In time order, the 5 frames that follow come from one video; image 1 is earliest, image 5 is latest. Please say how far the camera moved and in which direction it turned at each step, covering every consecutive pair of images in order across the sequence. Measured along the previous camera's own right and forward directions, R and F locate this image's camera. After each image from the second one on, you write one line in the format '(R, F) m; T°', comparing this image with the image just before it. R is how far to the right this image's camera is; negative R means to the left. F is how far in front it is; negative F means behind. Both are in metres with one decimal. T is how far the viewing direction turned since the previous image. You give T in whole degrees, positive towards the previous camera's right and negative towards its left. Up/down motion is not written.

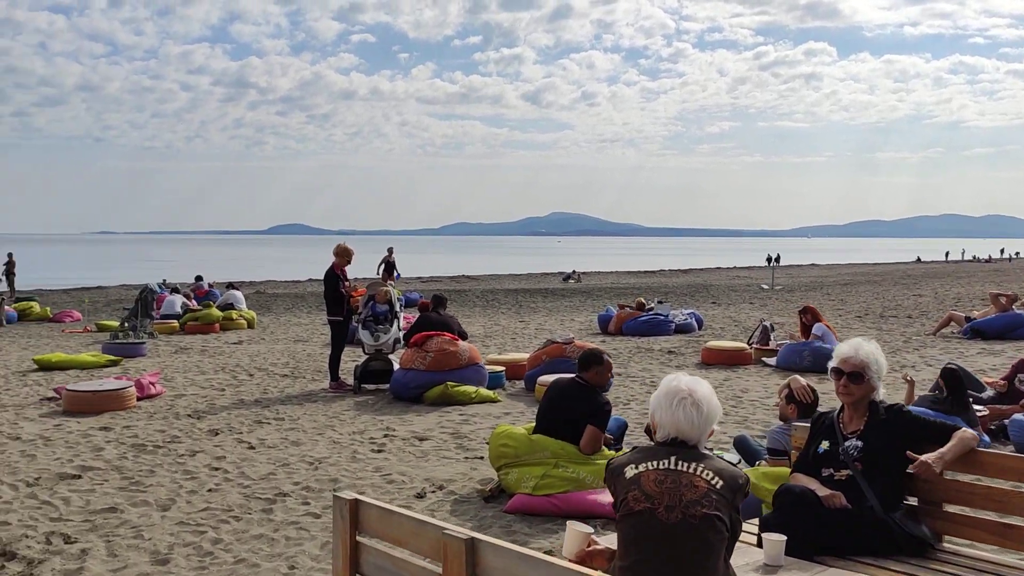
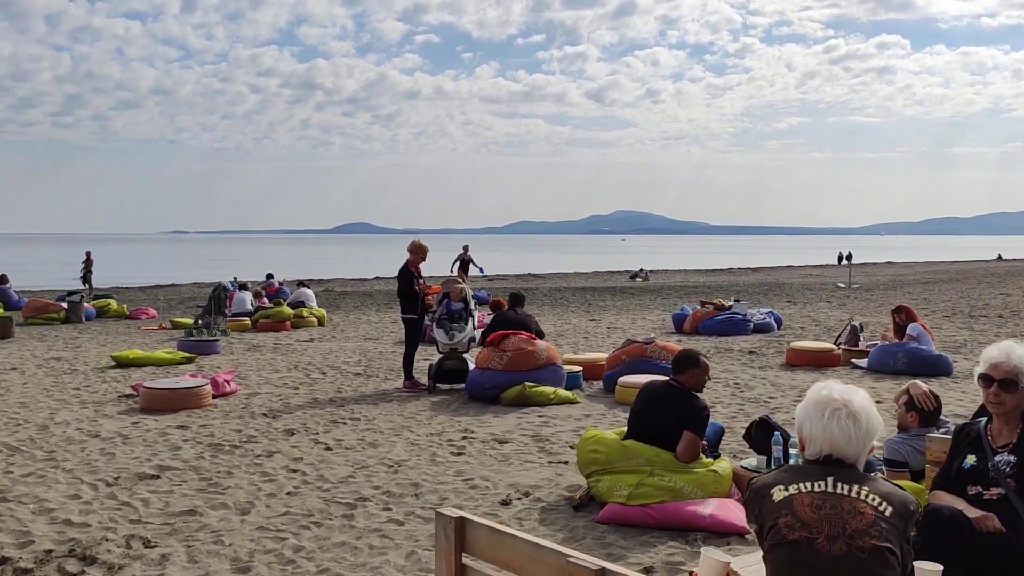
(-0.2, +0.3) m; -4°
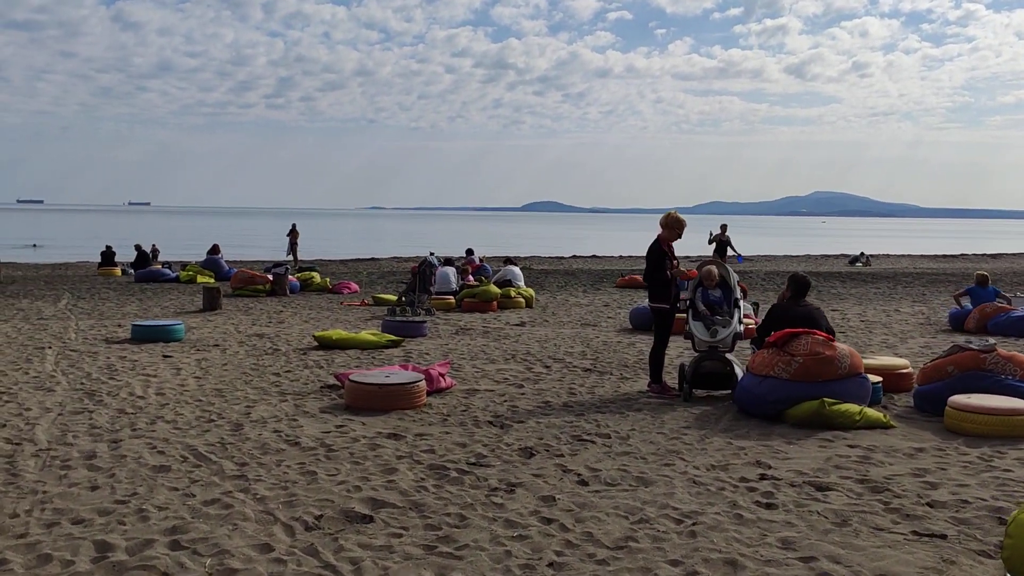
(-0.8, +1.8) m; -11°
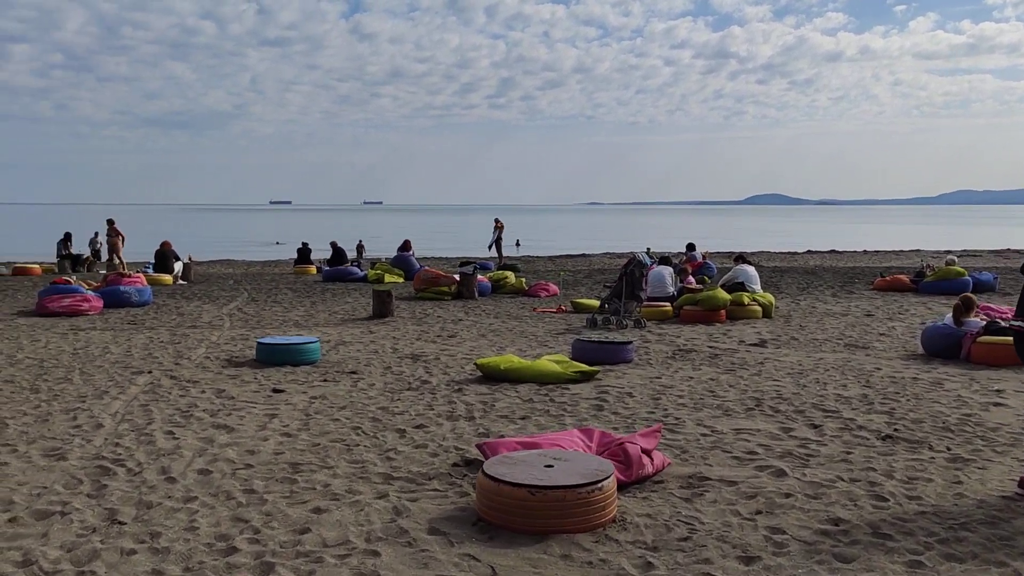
(-0.2, +3.3) m; -13°
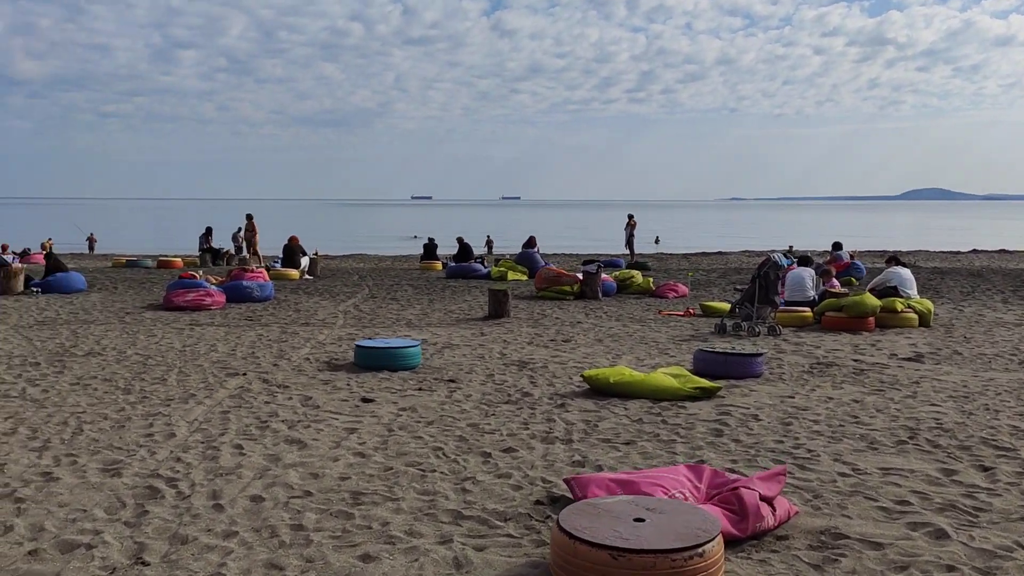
(+0.2, +0.8) m; -8°
